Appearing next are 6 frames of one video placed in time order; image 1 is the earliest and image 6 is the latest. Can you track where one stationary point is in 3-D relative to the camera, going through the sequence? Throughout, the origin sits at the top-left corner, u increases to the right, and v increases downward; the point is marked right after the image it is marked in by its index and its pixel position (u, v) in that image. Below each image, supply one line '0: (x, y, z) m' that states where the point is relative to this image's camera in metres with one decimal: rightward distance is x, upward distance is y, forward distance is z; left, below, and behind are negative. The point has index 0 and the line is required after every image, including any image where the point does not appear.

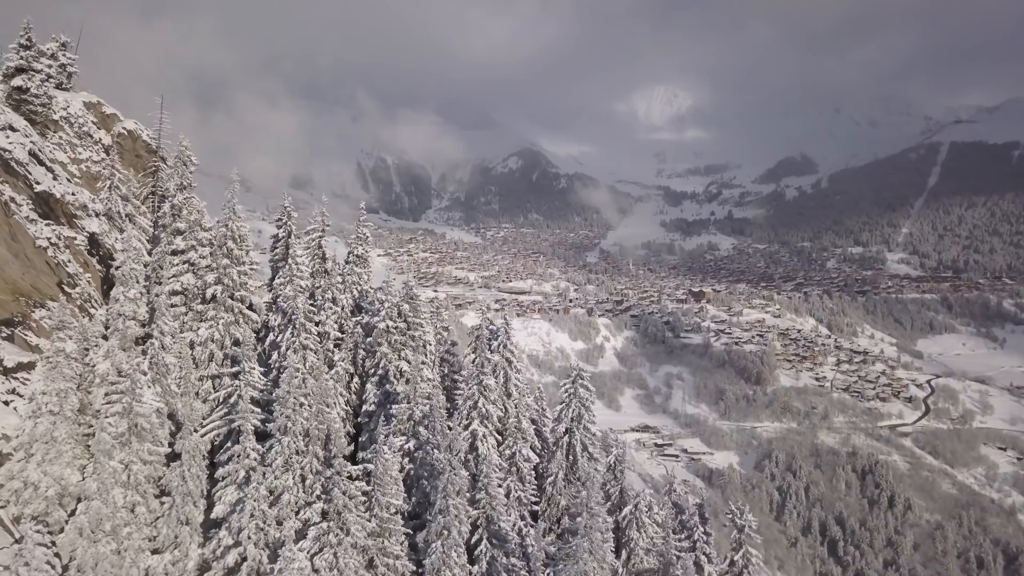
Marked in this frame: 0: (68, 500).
0: (-12.3, -5.9, +14.0) m
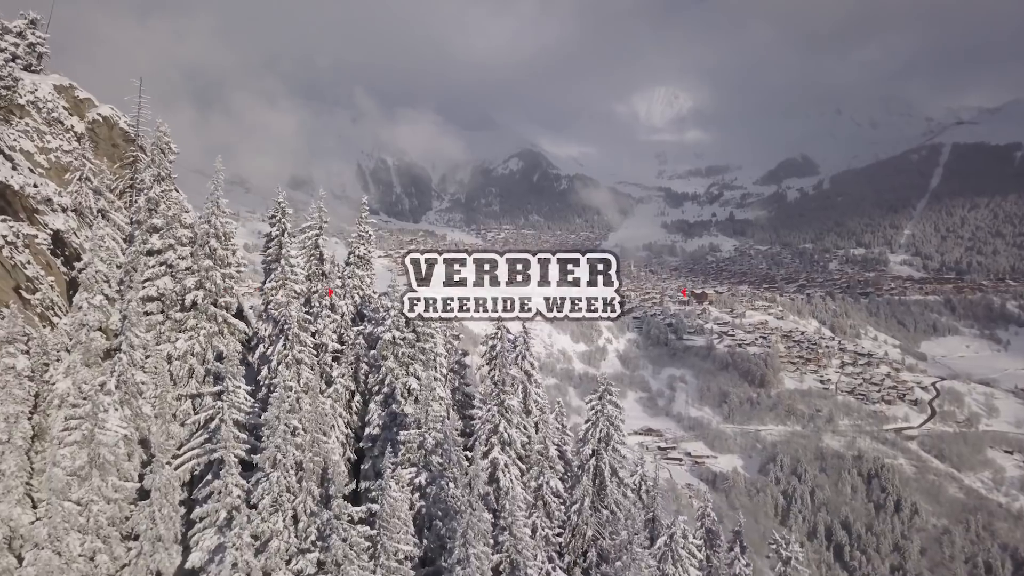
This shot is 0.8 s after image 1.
0: (-11.7, -6.0, +12.3) m
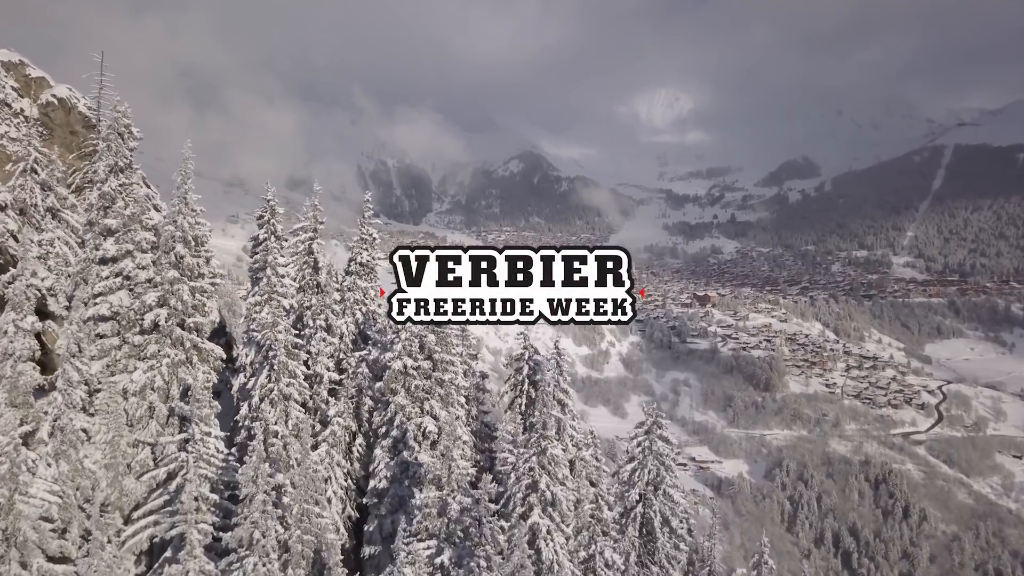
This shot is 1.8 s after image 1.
0: (-11.0, -6.3, +9.9) m
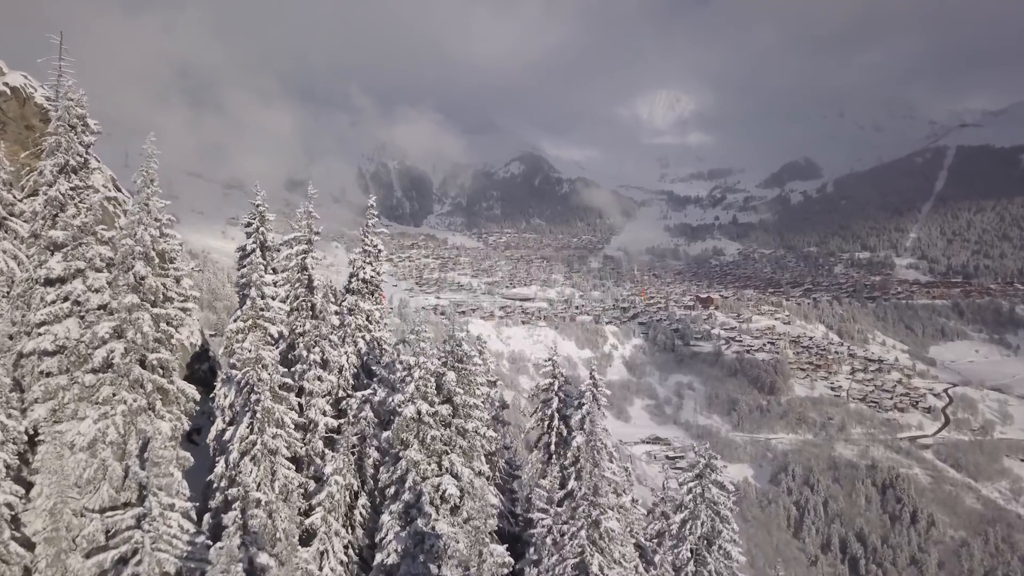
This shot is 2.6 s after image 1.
0: (-10.4, -6.7, +8.1) m
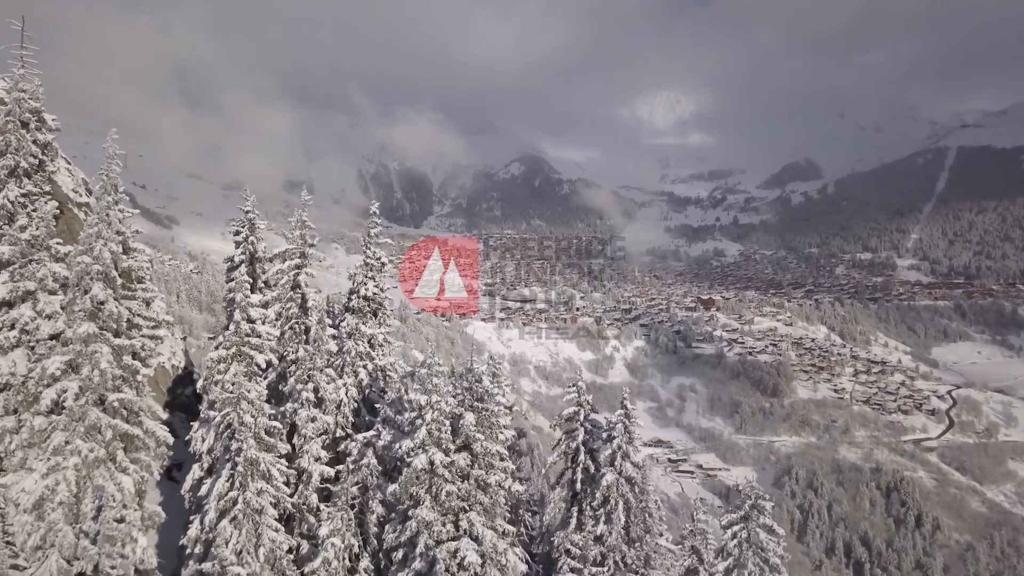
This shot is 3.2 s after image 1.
0: (-10.0, -7.1, +6.8) m
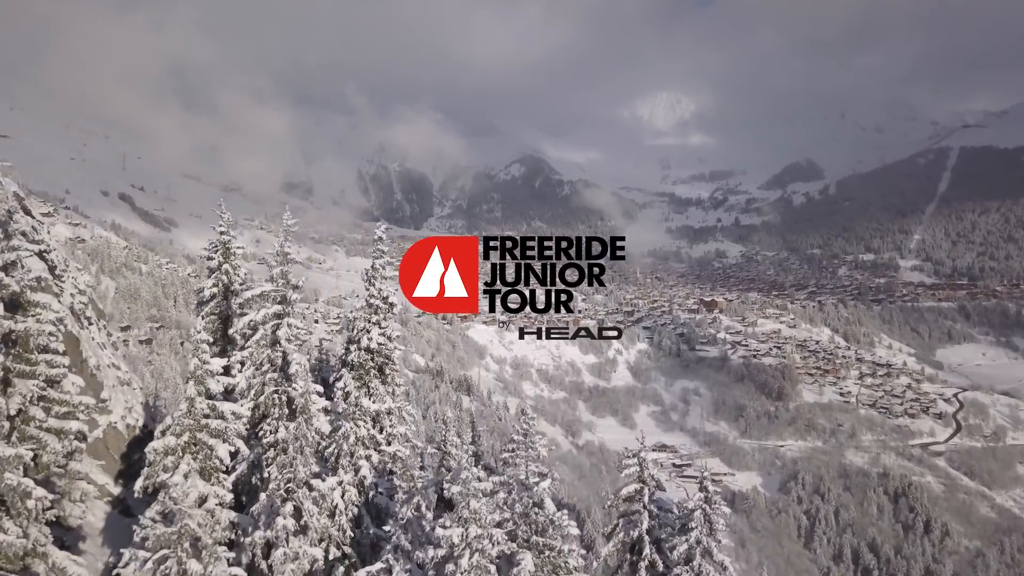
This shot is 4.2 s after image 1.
0: (-9.3, -7.8, +4.6) m
